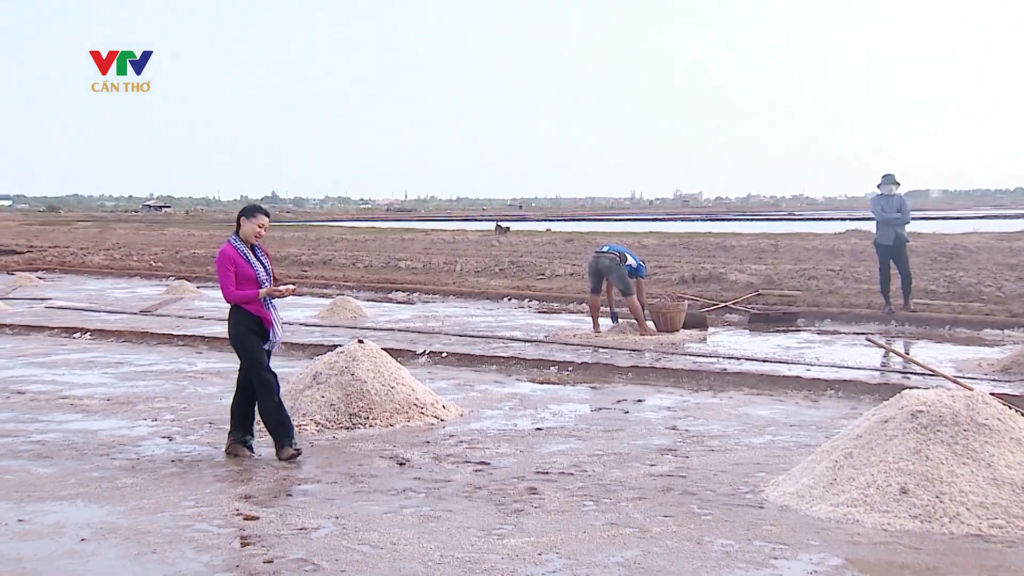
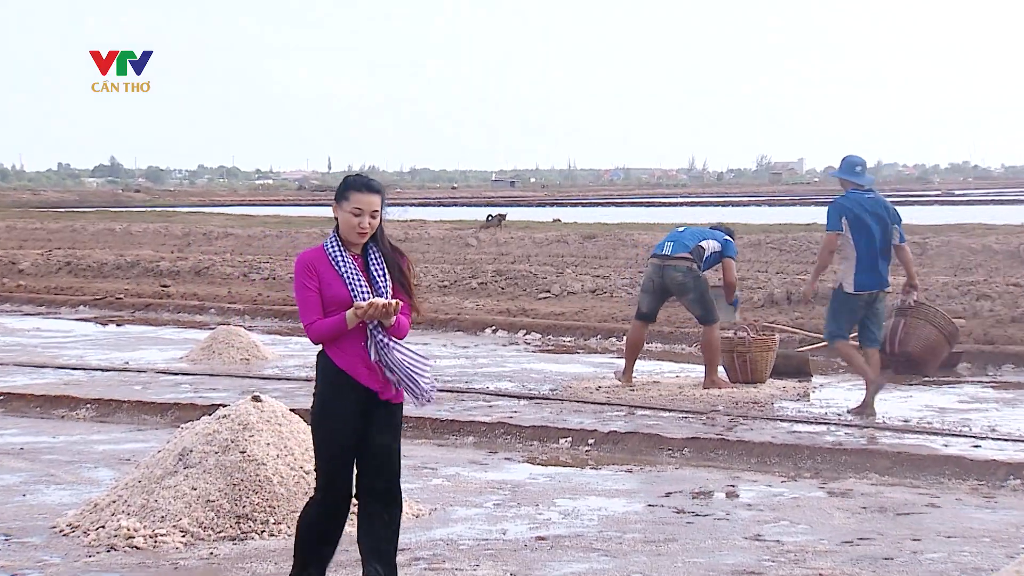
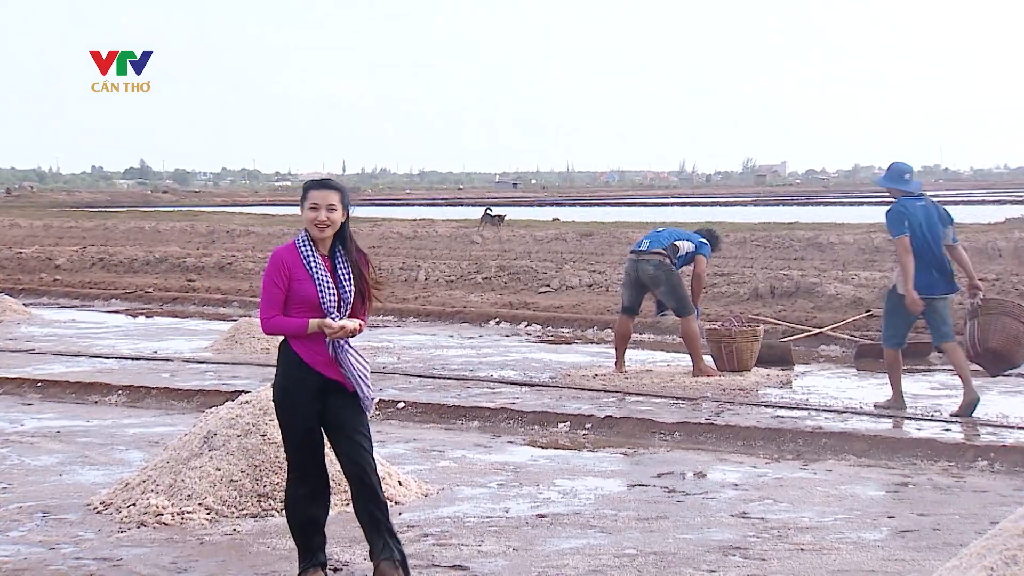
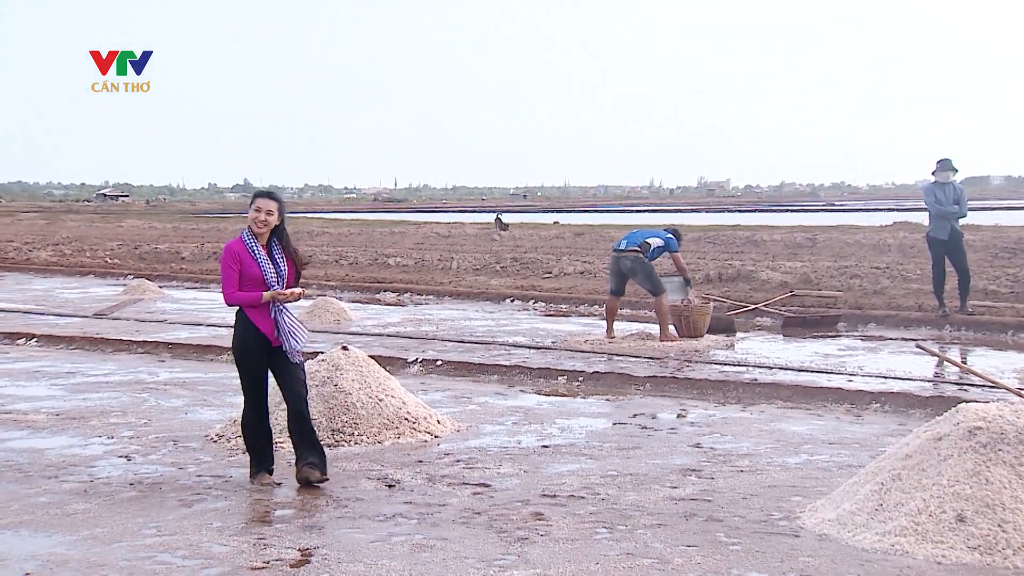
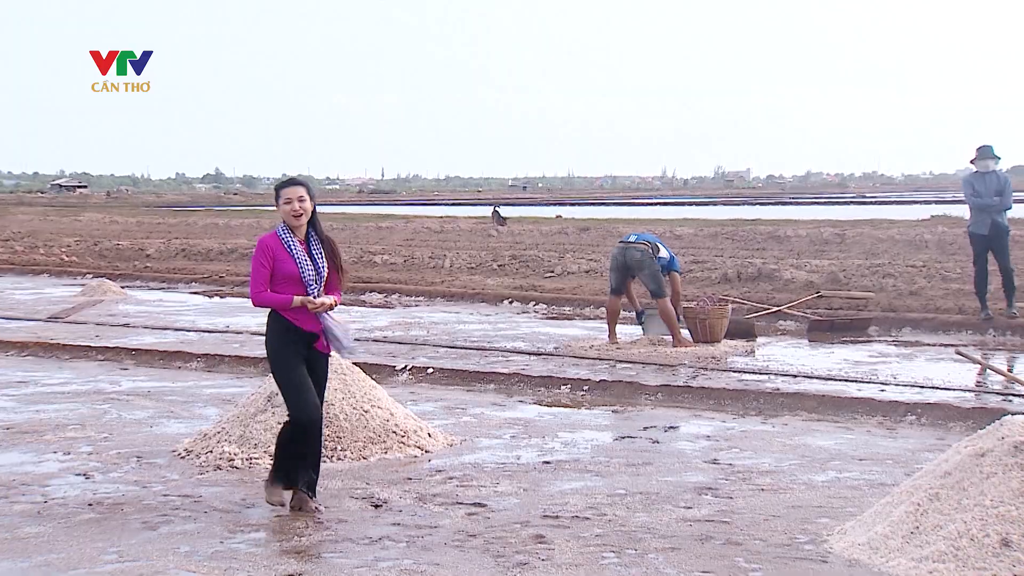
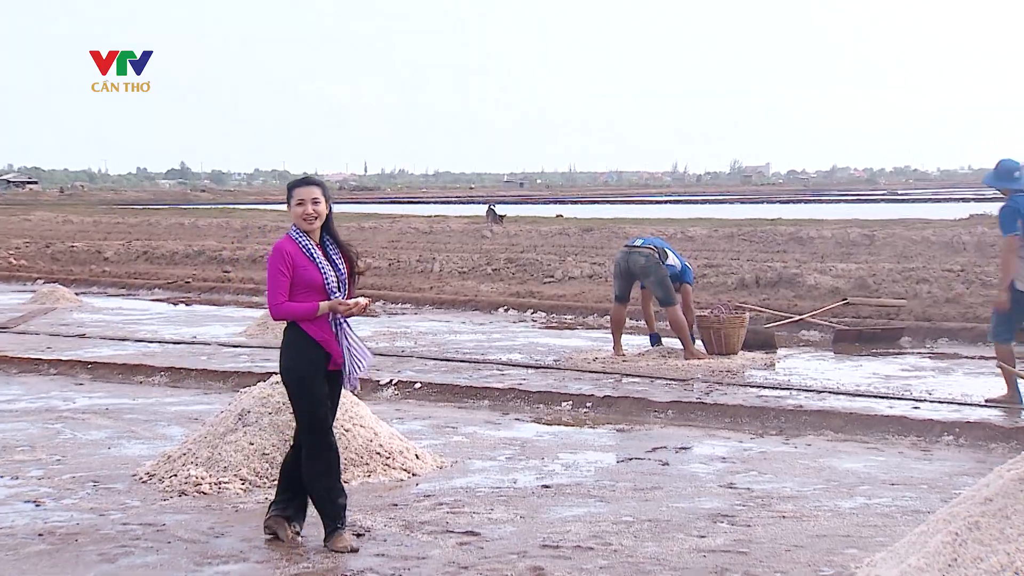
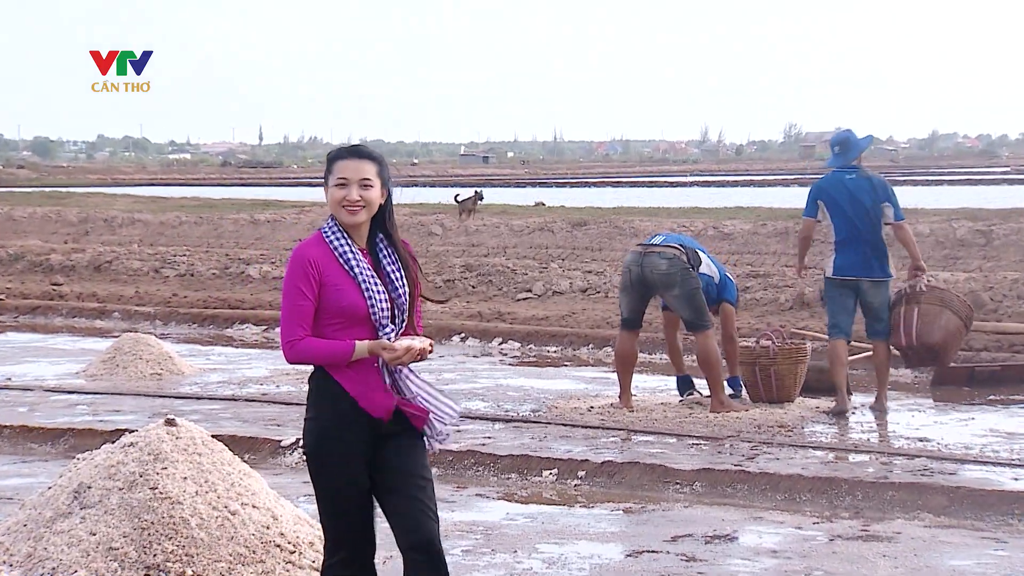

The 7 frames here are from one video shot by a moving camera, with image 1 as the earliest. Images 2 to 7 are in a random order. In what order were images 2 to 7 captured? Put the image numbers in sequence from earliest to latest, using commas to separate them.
4, 5, 6, 3, 2, 7
